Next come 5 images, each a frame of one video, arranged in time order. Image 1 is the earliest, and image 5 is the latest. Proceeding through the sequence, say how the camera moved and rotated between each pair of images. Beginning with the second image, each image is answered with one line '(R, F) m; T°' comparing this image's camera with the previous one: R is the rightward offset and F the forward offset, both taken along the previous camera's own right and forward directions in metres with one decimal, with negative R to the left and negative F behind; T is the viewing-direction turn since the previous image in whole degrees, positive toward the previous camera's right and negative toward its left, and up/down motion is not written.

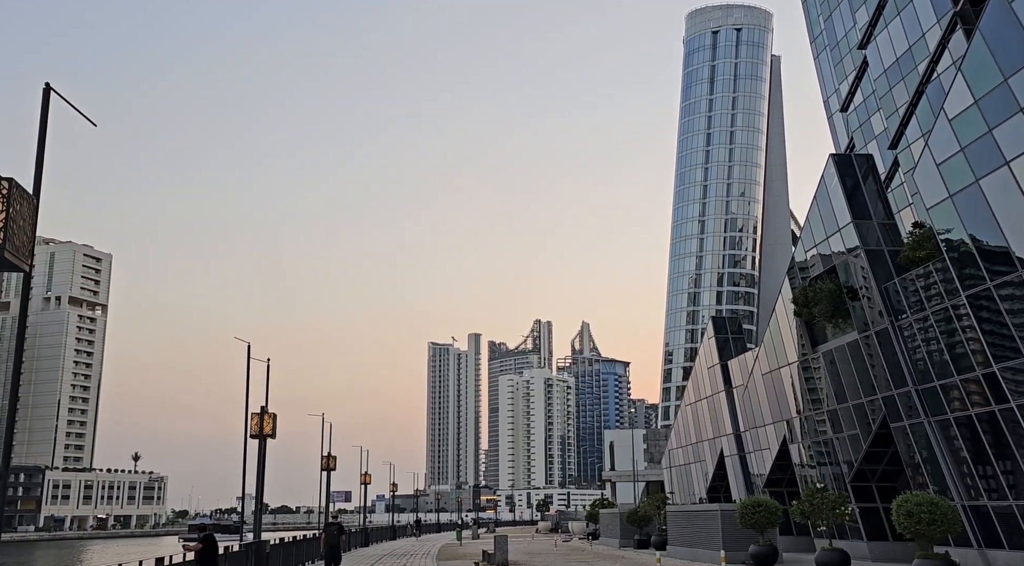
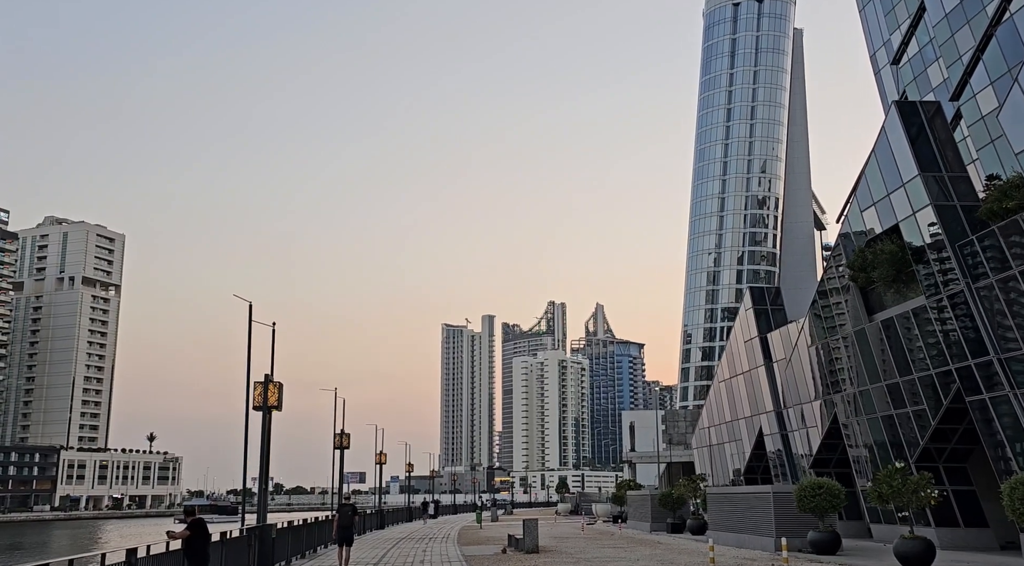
(-0.6, +2.6) m; -1°
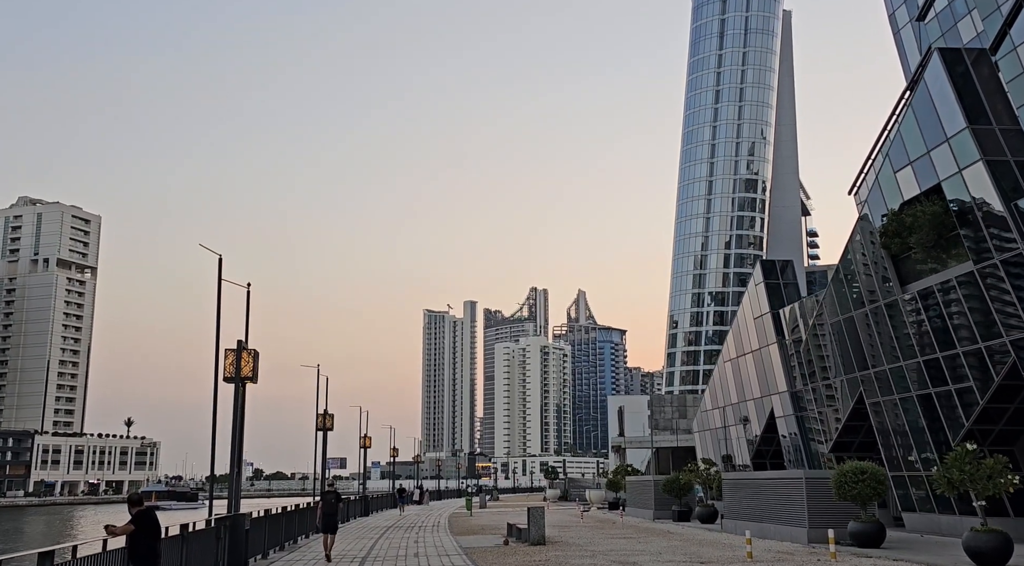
(-0.7, +2.8) m; +1°
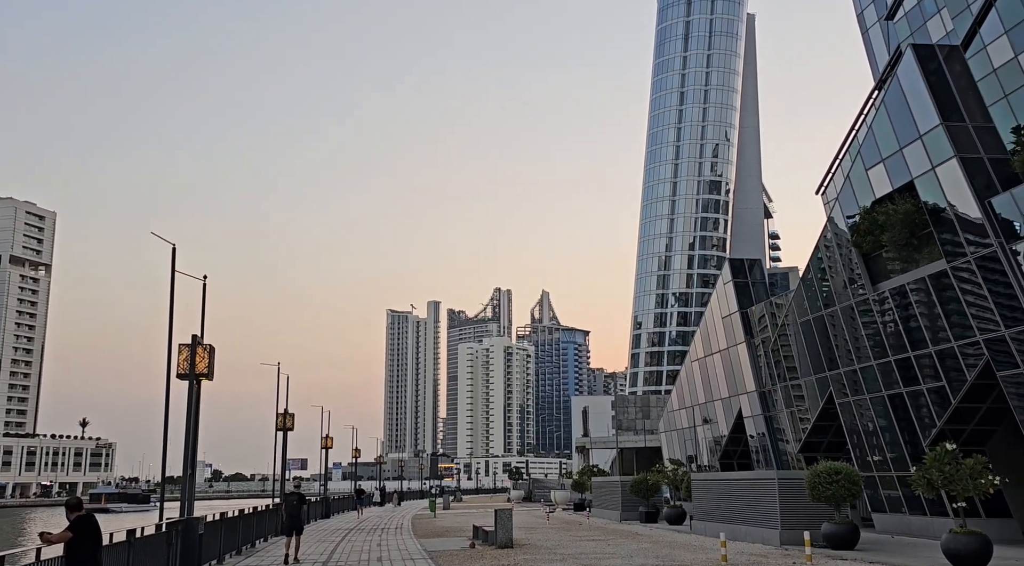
(-0.2, +0.8) m; +3°
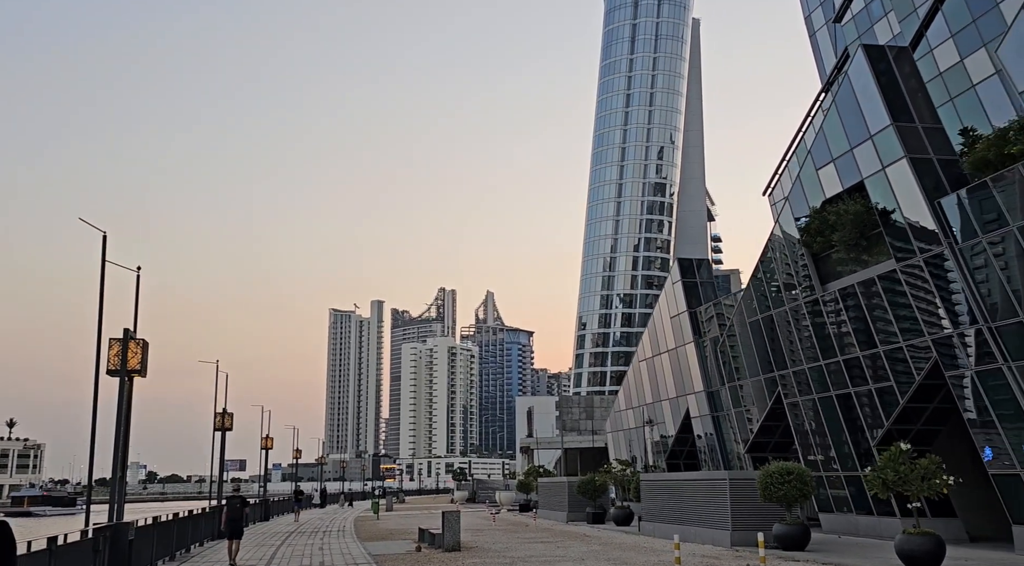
(-0.2, +0.7) m; +4°
